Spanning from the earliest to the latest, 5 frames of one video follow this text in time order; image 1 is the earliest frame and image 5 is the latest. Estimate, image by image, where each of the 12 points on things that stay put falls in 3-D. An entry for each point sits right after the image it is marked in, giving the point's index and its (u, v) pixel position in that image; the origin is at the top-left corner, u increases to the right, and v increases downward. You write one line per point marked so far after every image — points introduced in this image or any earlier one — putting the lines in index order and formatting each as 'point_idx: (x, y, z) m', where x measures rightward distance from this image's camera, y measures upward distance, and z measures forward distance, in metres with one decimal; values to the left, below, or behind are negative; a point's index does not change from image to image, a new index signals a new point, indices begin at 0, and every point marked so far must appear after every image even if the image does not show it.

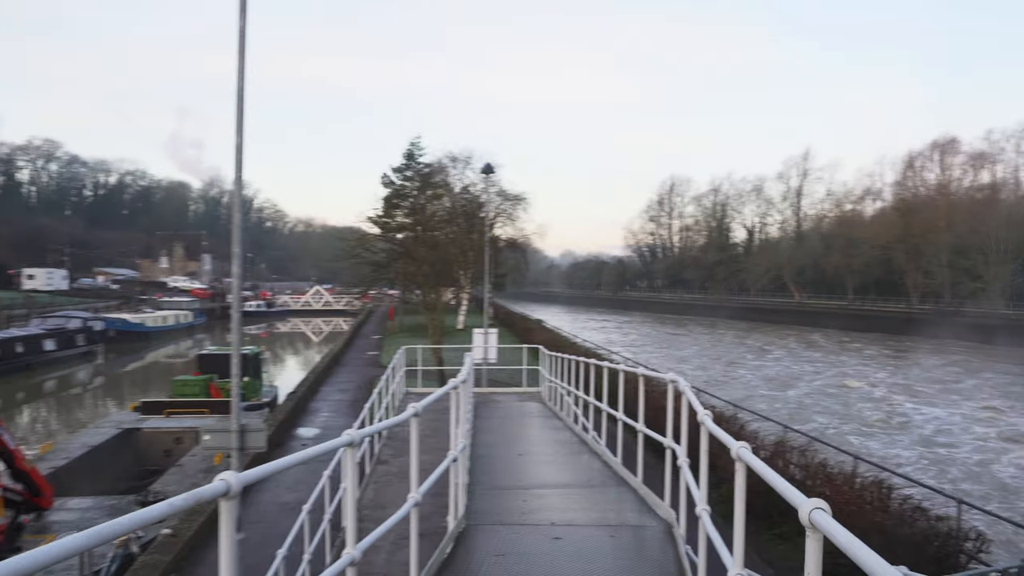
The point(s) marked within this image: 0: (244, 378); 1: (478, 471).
0: (-6.1, -2.0, +17.4) m
1: (-0.3, -1.4, +6.0) m
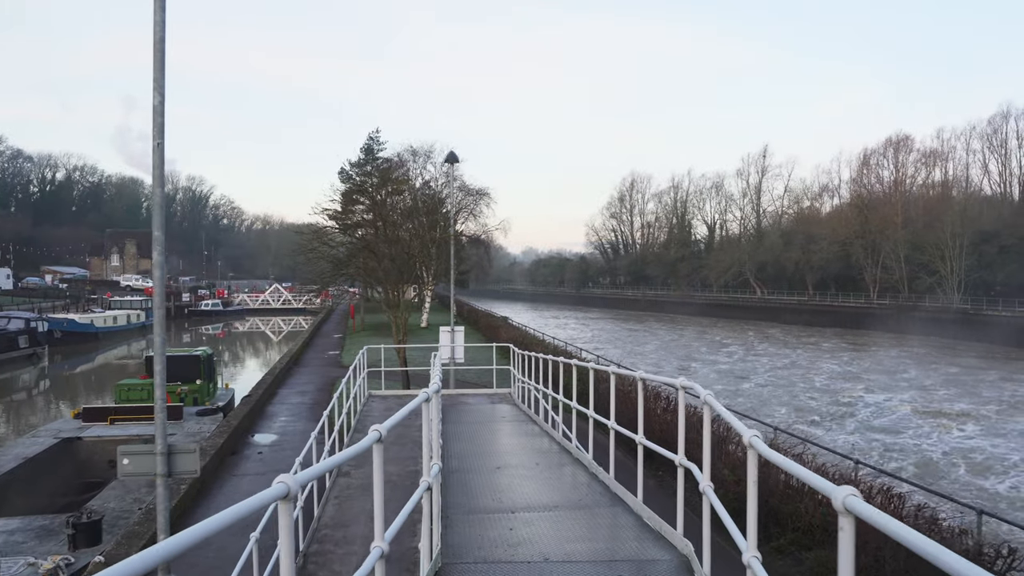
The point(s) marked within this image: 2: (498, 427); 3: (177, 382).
0: (-6.8, -2.0, +16.5) m
1: (-0.4, -1.4, +5.3) m
2: (-0.2, -1.6, +9.0) m
3: (-7.2, -2.0, +16.5) m
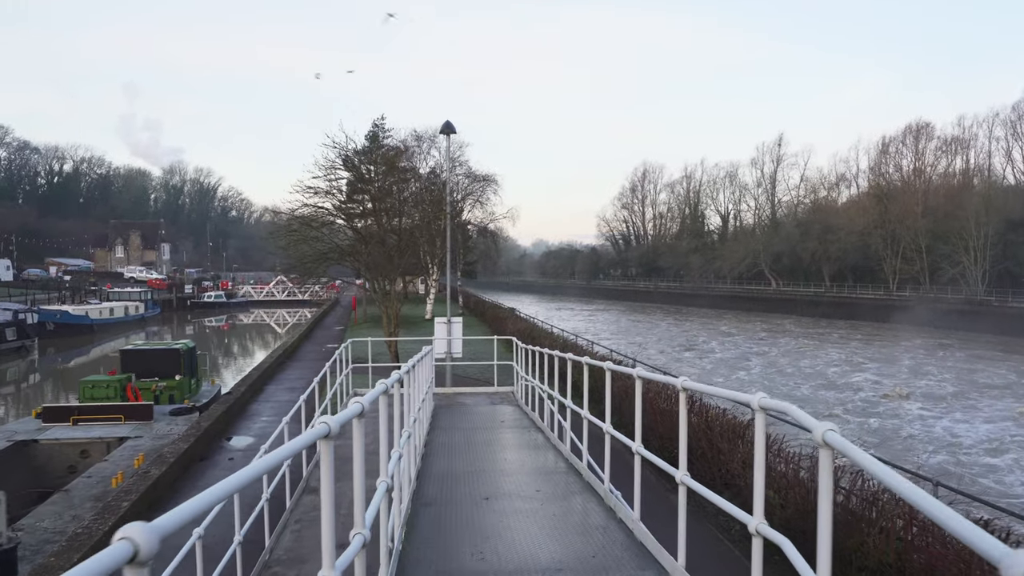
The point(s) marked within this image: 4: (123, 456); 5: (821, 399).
0: (-6.7, -1.7, +15.2) m
1: (-0.5, -1.3, +4.0) m
2: (-0.2, -1.4, +7.6) m
3: (-7.1, -1.8, +15.2) m
4: (-5.4, -2.3, +10.6) m
5: (+7.9, -2.8, +19.6) m
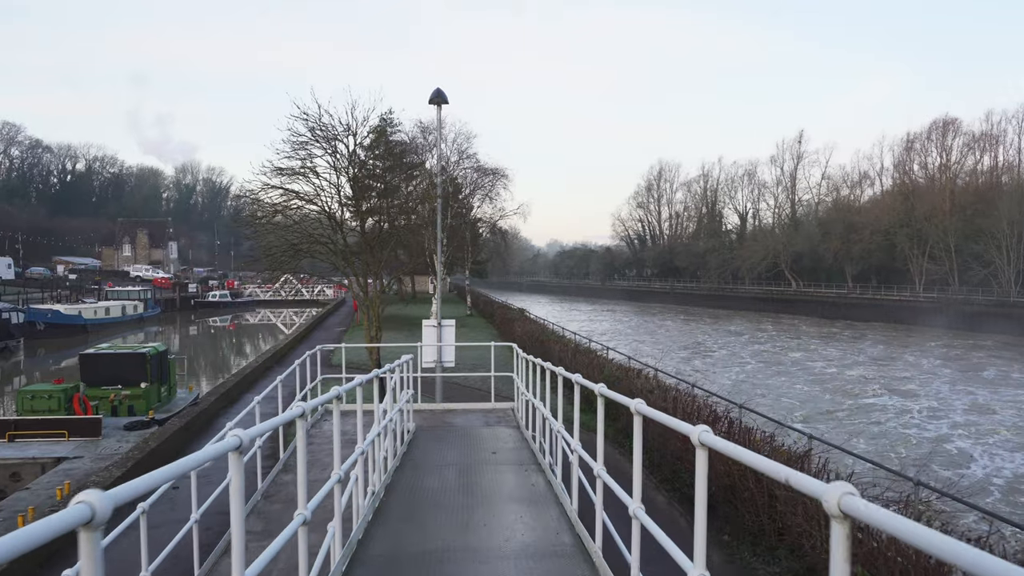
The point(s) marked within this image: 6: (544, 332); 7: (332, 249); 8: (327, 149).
0: (-6.6, -1.7, +13.5) m
1: (-0.6, -1.2, +2.2) m
2: (-0.2, -1.4, +5.8) m
3: (-7.0, -1.7, +13.5) m
4: (-5.4, -2.3, +9.0) m
5: (+8.0, -2.8, +17.7) m
6: (+0.7, -1.1, +18.4) m
7: (-4.7, +1.0, +19.7) m
8: (-3.7, +2.8, +15.1) m
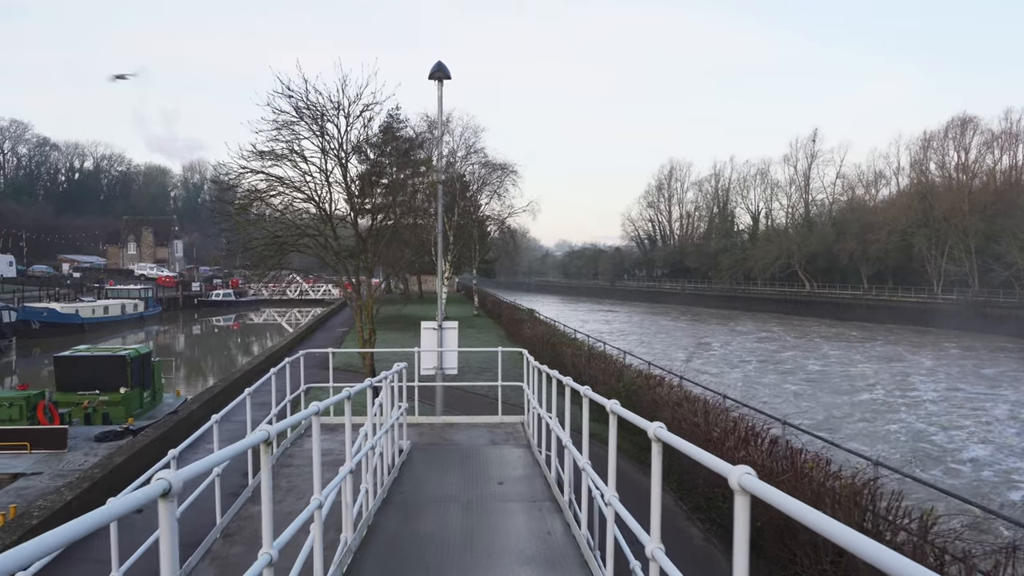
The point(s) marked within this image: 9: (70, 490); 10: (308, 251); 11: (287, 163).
0: (-6.4, -1.6, +12.5) m
1: (-0.6, -1.2, +1.1) m
2: (-0.2, -1.4, +4.7) m
3: (-6.8, -1.7, +12.5) m
4: (-5.3, -2.2, +7.9) m
5: (+8.2, -2.8, +16.5) m
6: (+0.9, -1.0, +17.3) m
7: (-4.5, +1.1, +18.6) m
8: (-3.5, +2.8, +14.1) m
9: (-4.4, -2.0, +7.7) m
10: (-4.8, +0.9, +18.7) m
11: (-3.8, +2.1, +13.3) m
